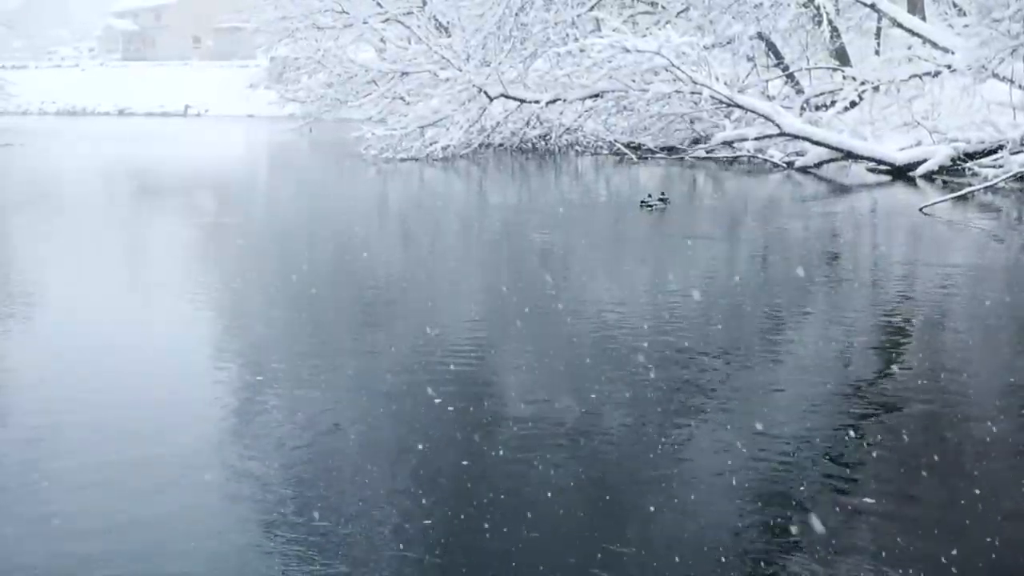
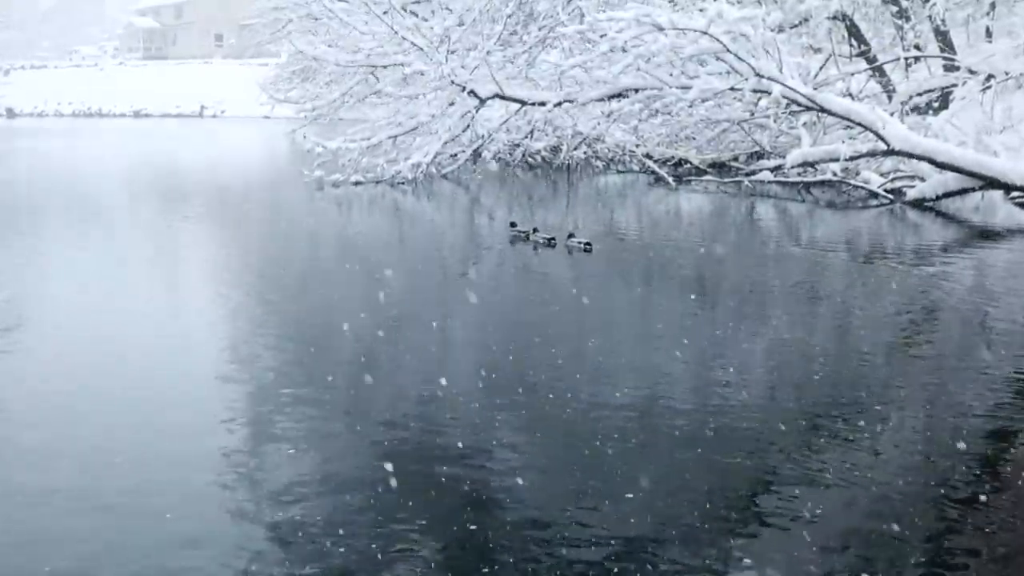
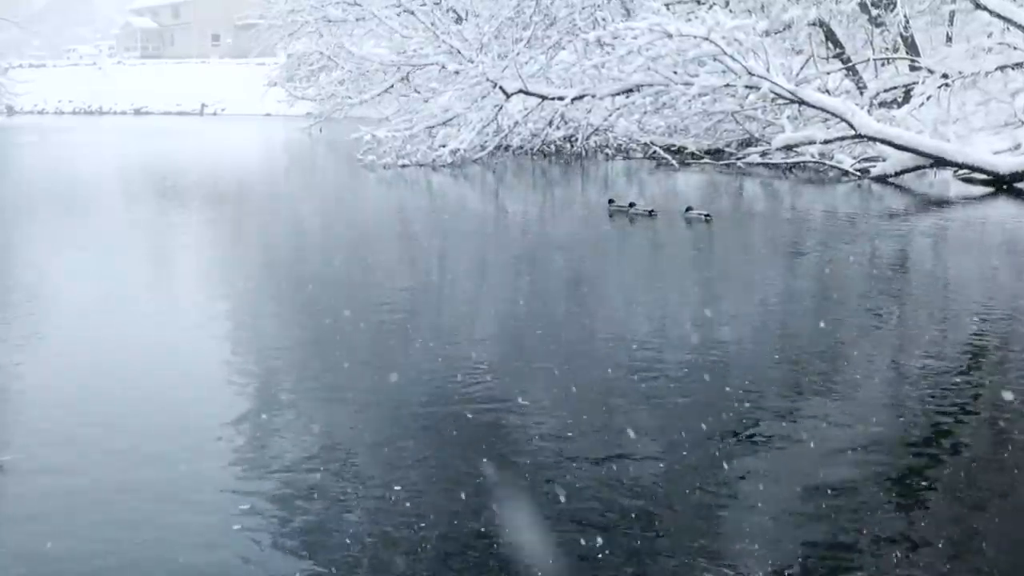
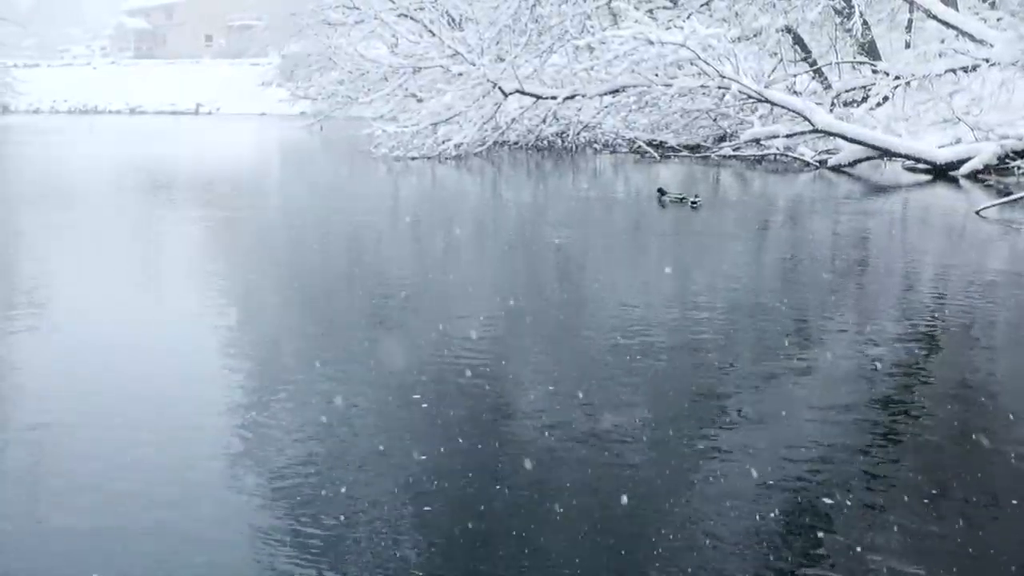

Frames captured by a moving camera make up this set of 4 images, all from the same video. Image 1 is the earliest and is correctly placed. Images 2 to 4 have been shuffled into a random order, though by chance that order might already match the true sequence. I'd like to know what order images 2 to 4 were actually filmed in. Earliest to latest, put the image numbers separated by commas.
4, 3, 2
